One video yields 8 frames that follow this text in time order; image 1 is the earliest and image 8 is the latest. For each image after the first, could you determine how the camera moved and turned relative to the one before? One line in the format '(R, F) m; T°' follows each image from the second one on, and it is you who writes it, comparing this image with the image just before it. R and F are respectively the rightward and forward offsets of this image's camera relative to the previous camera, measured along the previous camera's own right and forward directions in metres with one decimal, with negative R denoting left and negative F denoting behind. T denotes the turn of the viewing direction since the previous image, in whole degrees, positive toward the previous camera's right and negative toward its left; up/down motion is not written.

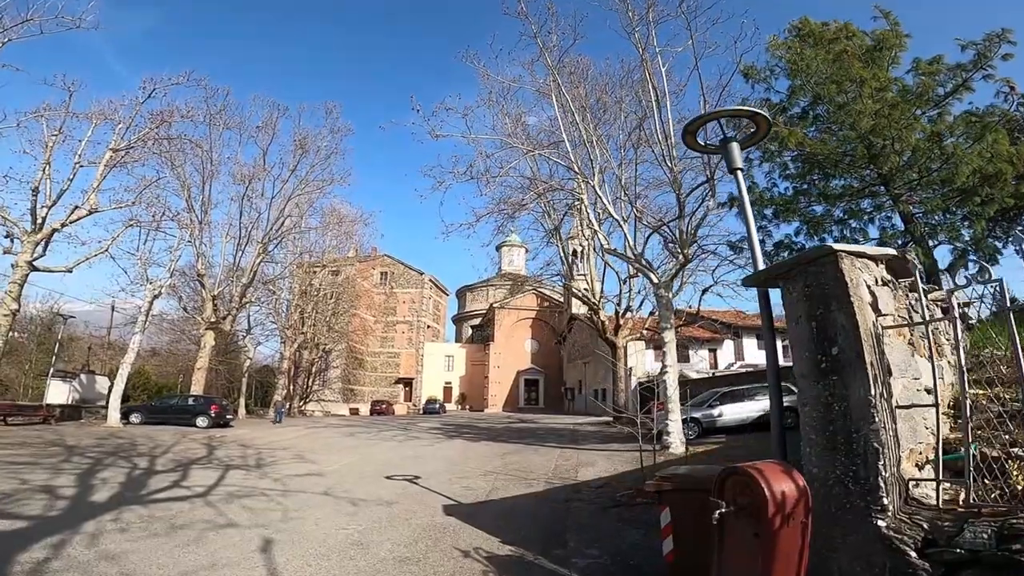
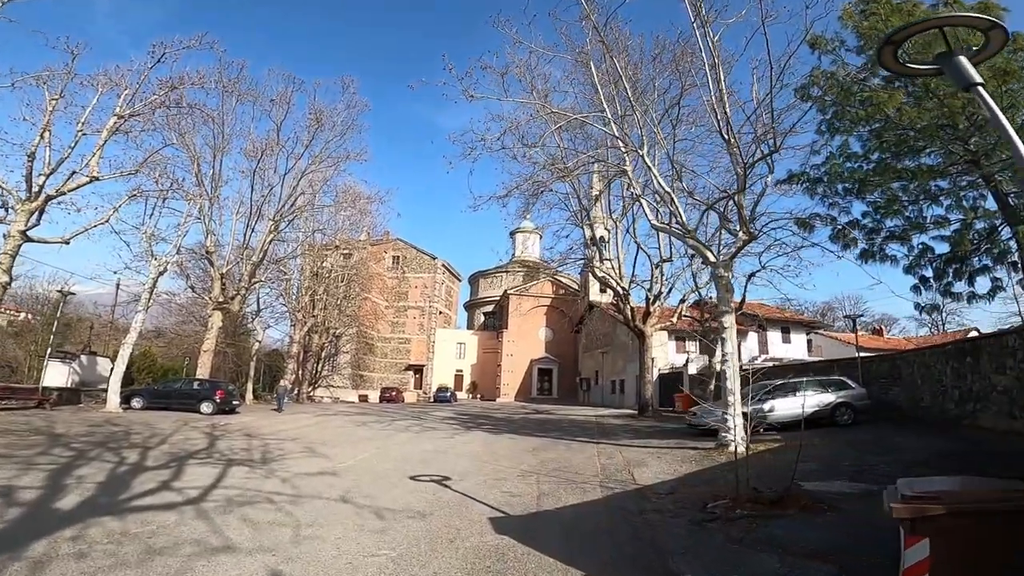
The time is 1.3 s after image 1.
(-0.6, +1.6) m; -1°
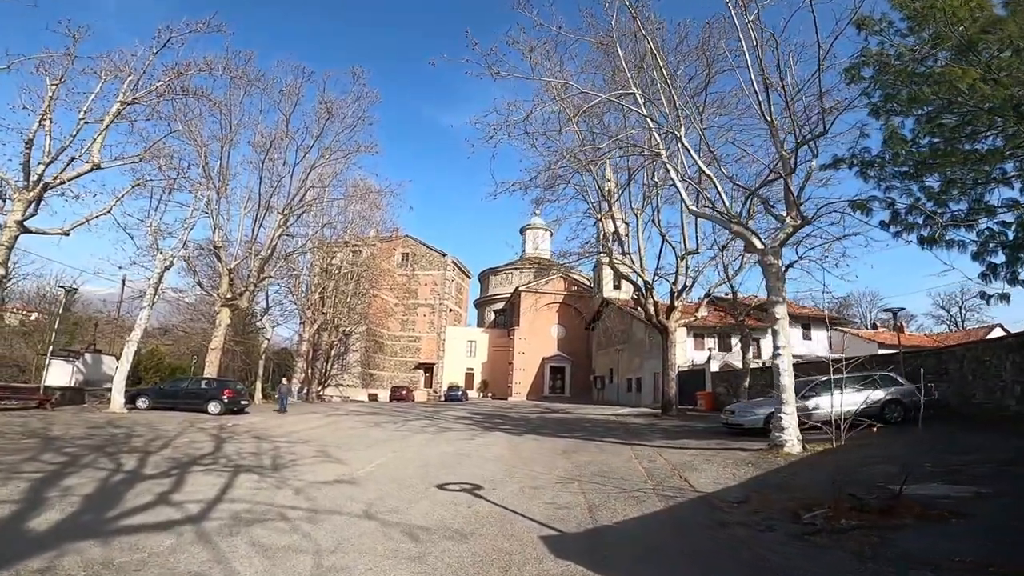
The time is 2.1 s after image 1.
(-0.4, +1.0) m; -1°
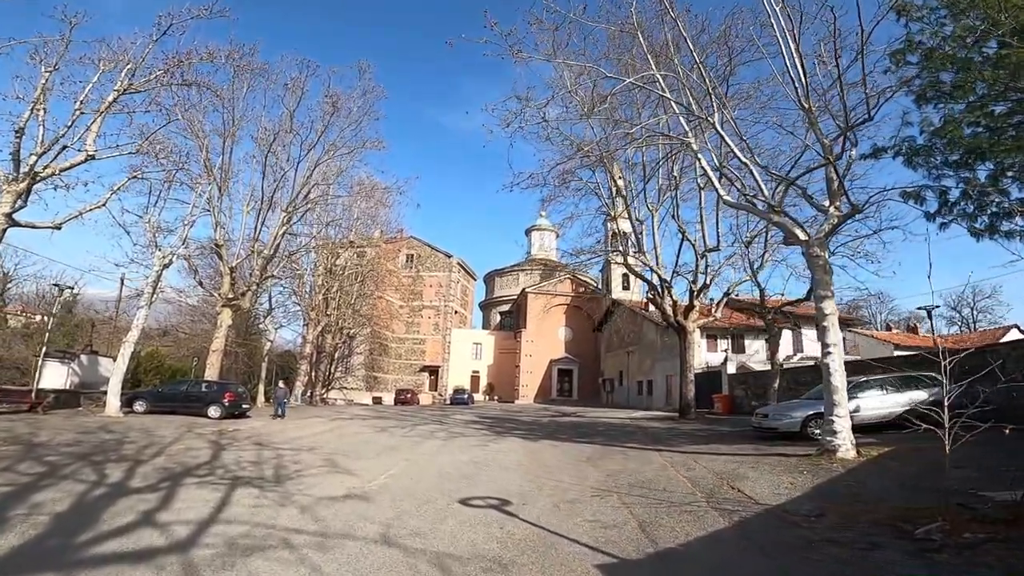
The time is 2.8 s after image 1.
(-0.3, +1.0) m; 0°
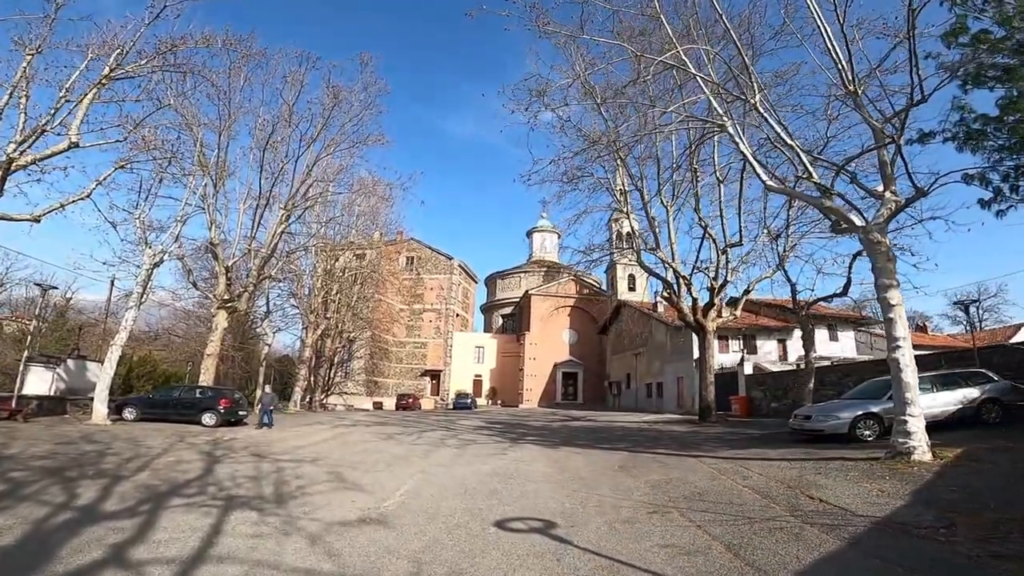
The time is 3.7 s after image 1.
(-0.5, +1.2) m; 0°
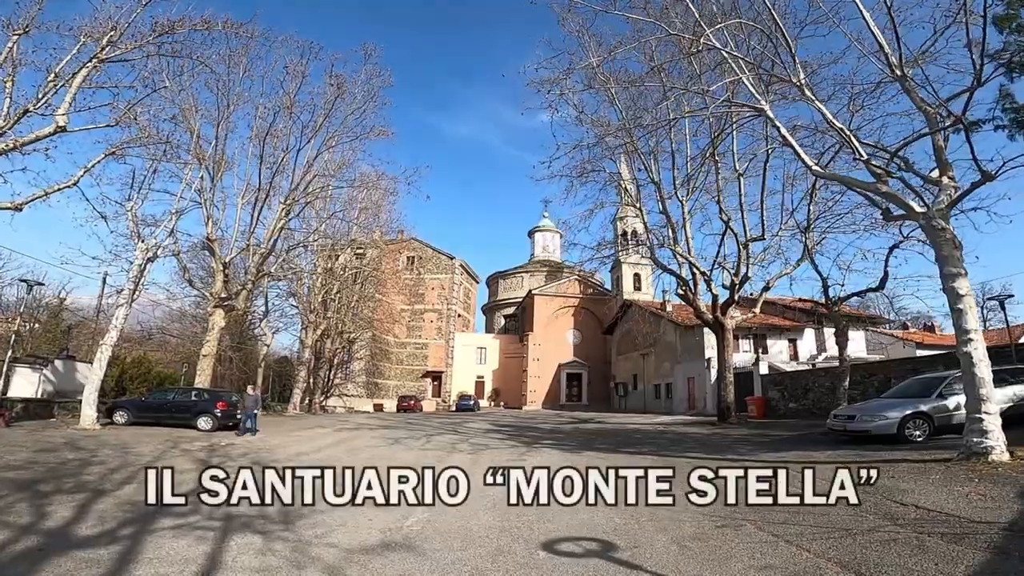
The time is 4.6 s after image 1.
(-0.5, +1.0) m; 0°
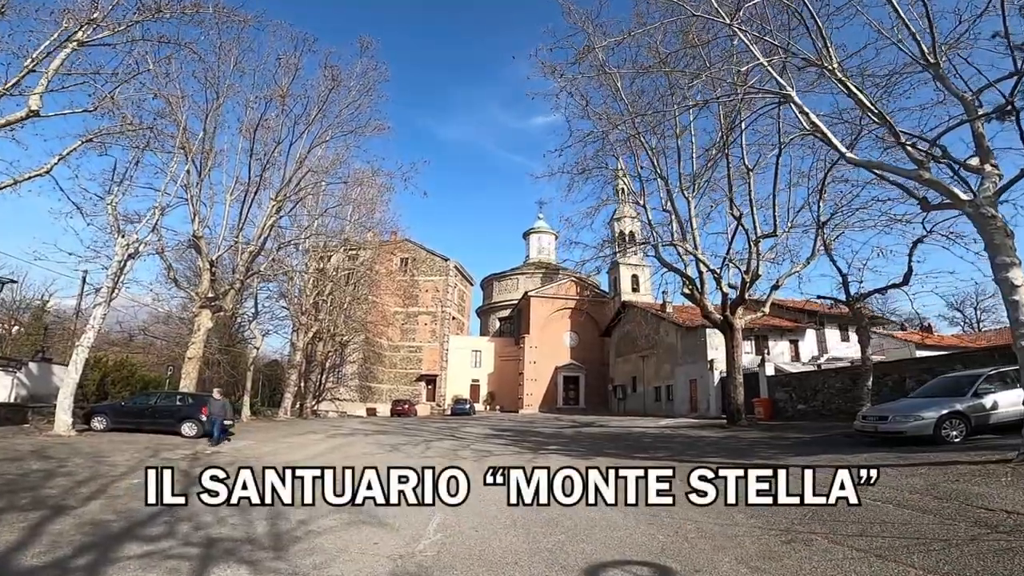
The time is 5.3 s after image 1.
(-0.3, +0.9) m; +1°
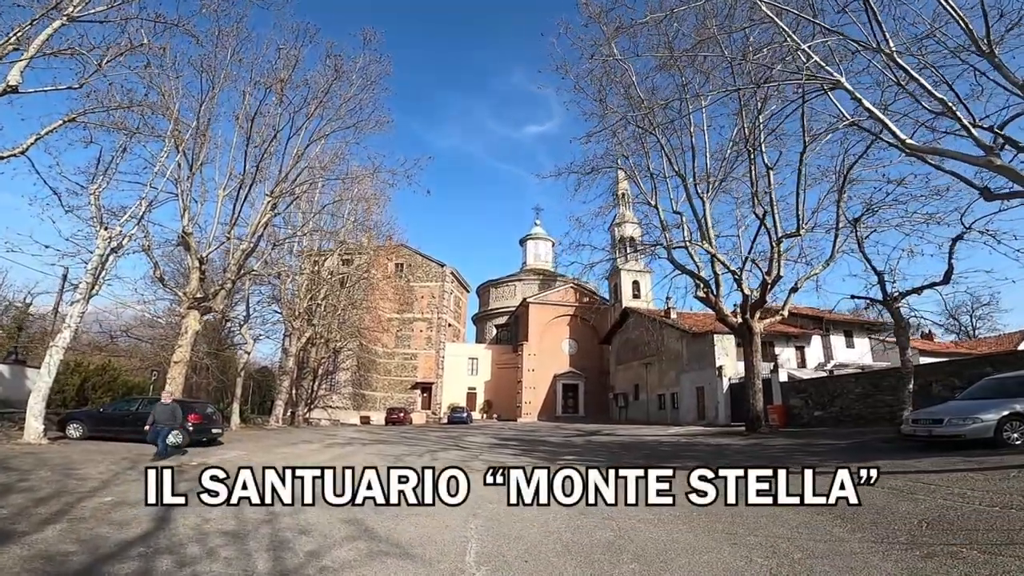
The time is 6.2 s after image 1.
(-0.6, +1.2) m; +1°
